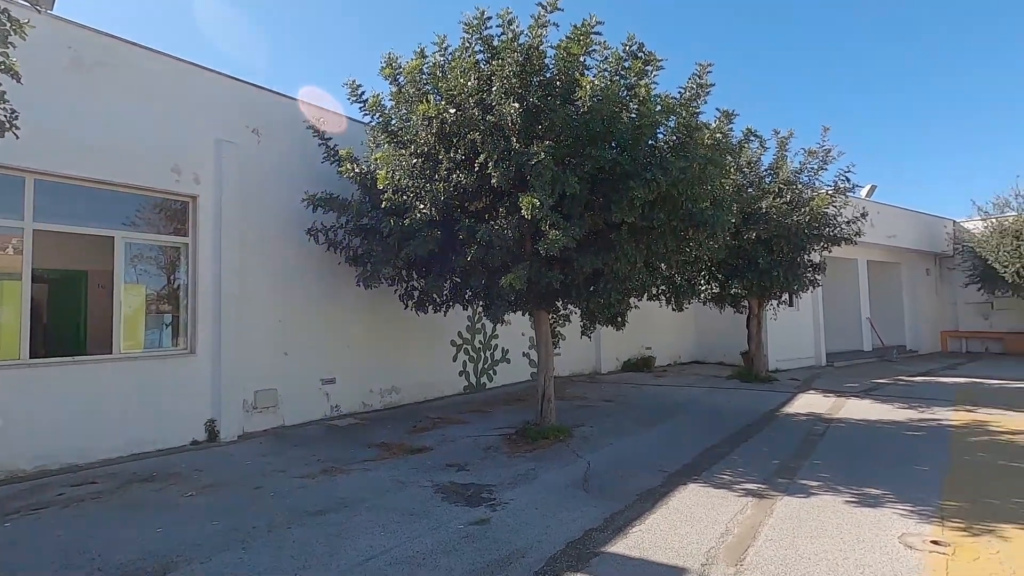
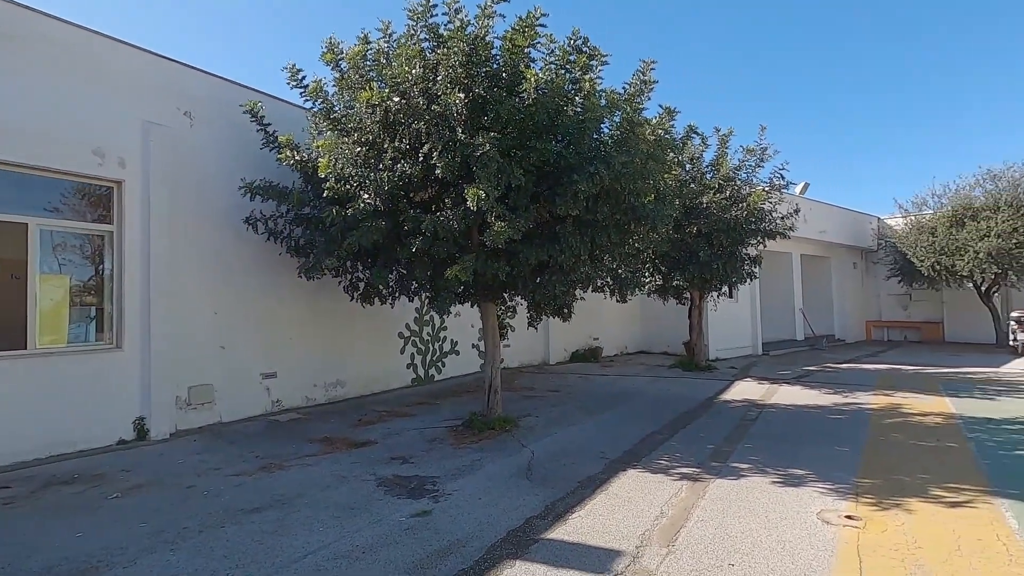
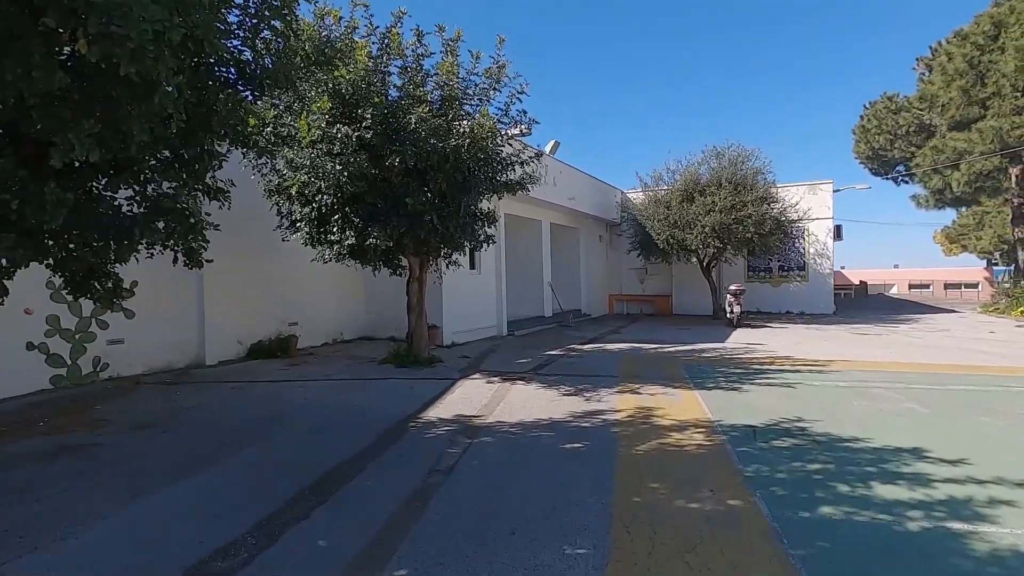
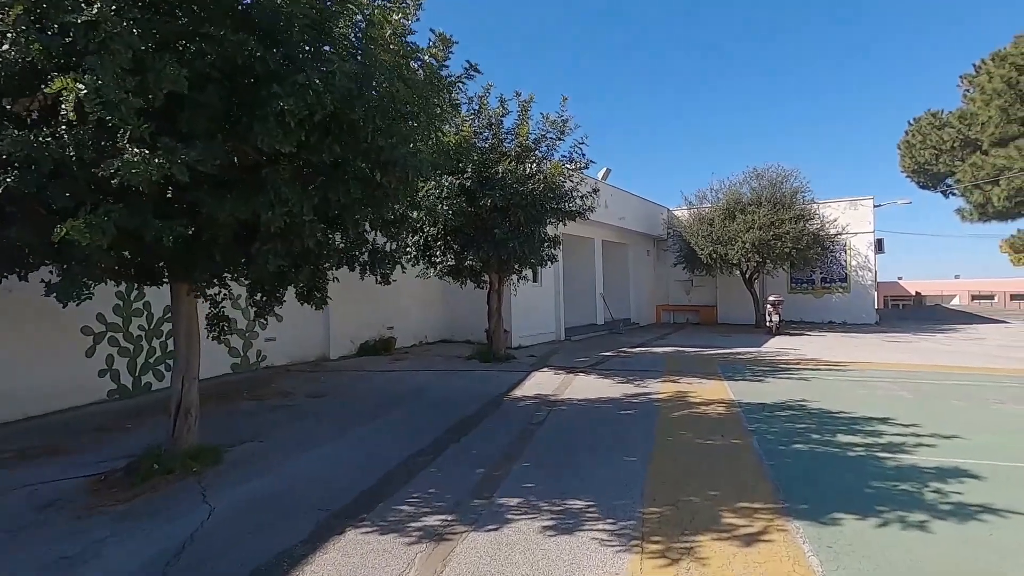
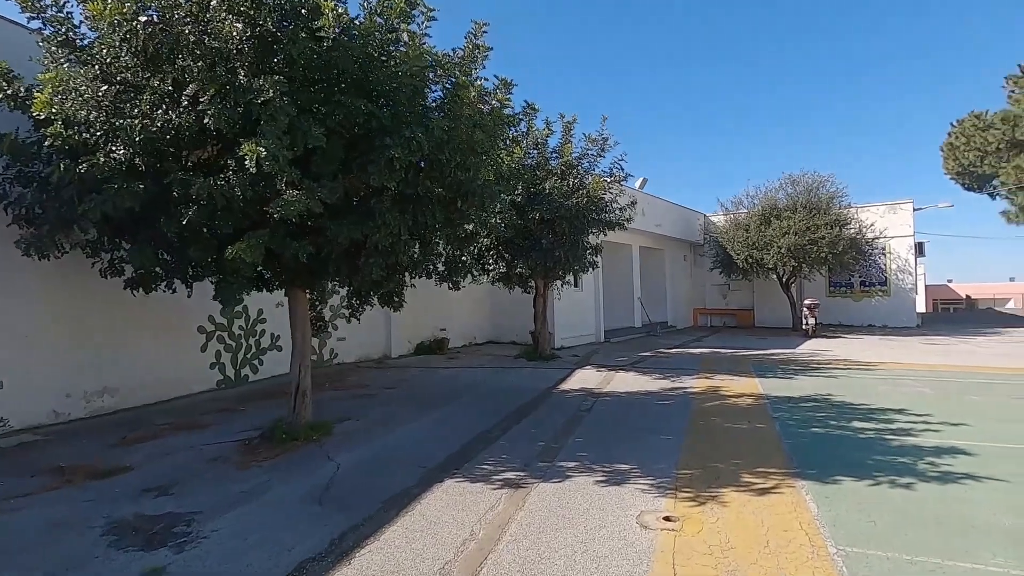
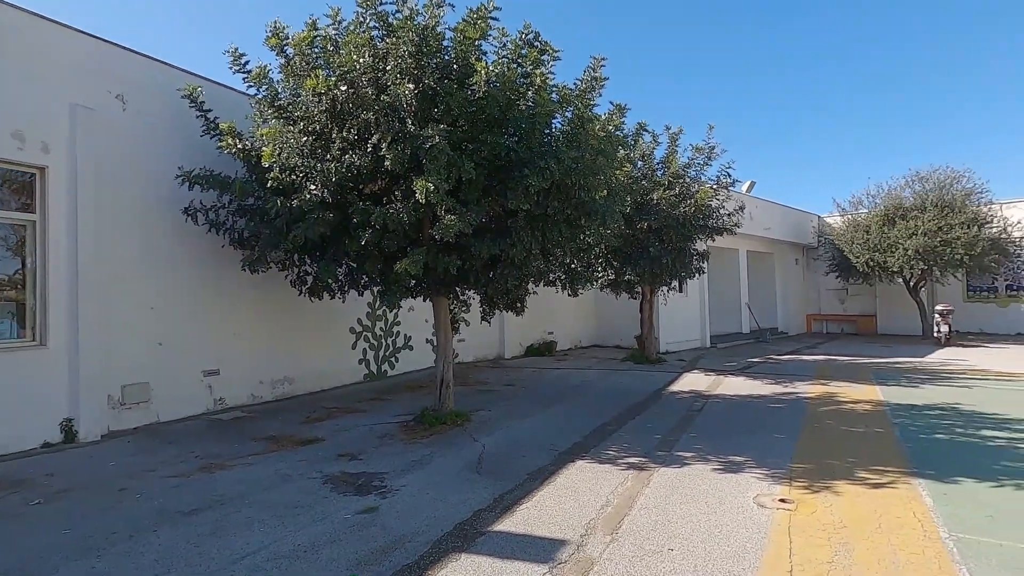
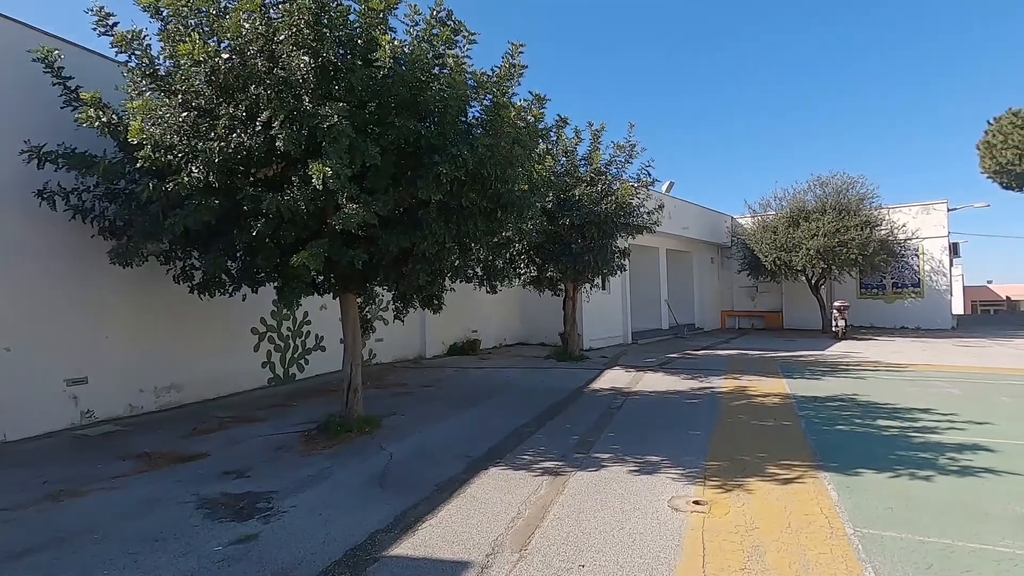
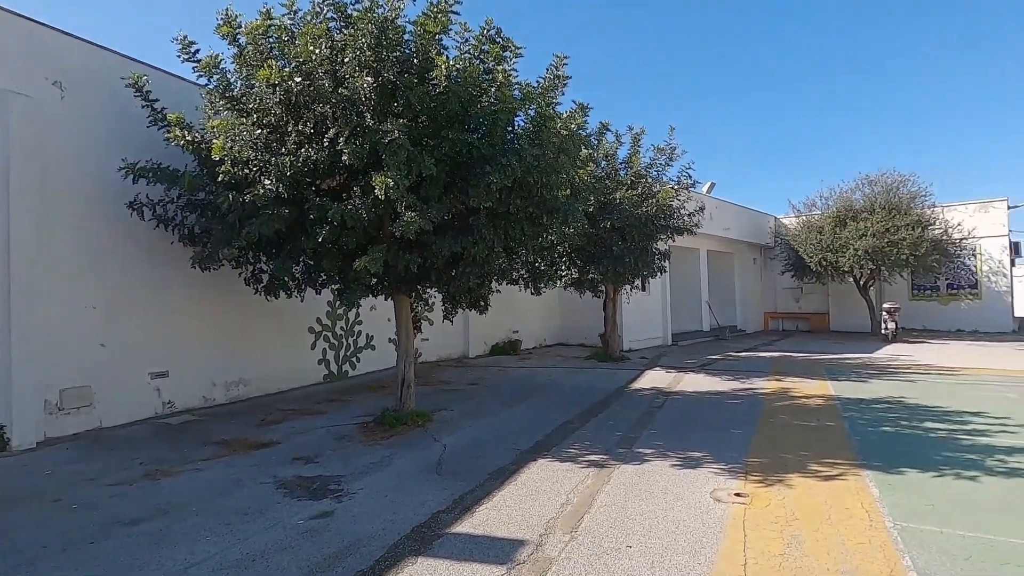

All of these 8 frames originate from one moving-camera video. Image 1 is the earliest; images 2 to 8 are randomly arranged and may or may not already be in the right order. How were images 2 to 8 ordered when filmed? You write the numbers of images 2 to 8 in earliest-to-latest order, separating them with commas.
2, 6, 8, 7, 5, 4, 3
